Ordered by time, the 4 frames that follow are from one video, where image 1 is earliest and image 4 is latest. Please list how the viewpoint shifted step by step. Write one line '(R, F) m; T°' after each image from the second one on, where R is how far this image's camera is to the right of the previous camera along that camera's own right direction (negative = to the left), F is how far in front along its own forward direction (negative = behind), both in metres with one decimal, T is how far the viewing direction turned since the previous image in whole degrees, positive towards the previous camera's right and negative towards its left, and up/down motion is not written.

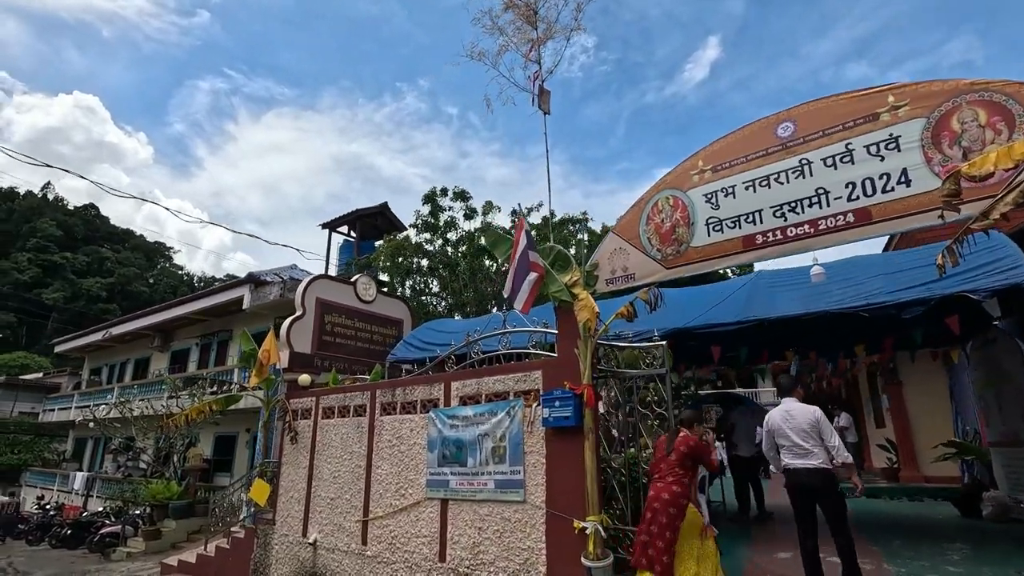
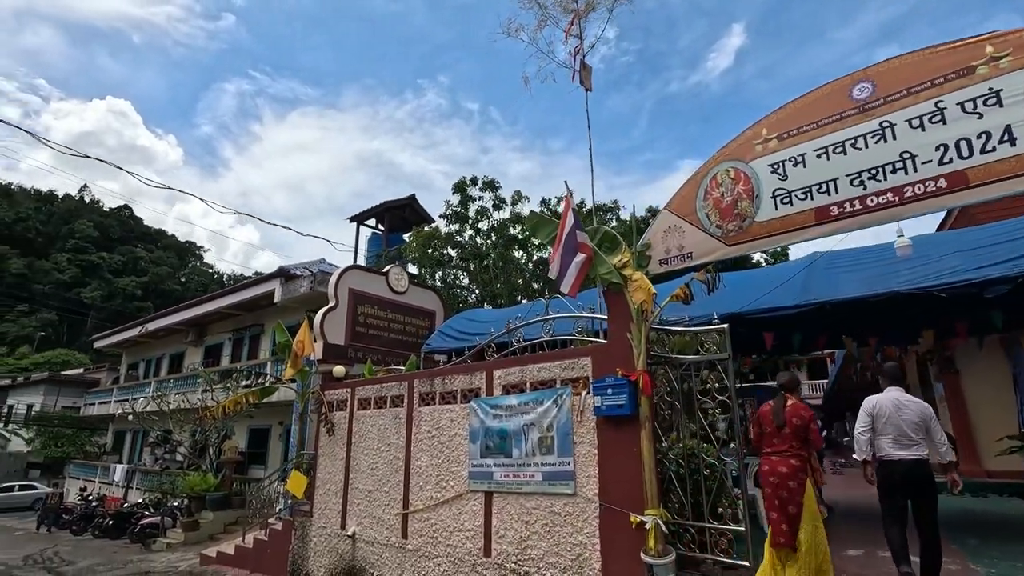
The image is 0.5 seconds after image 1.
(-0.3, +0.3) m; -2°
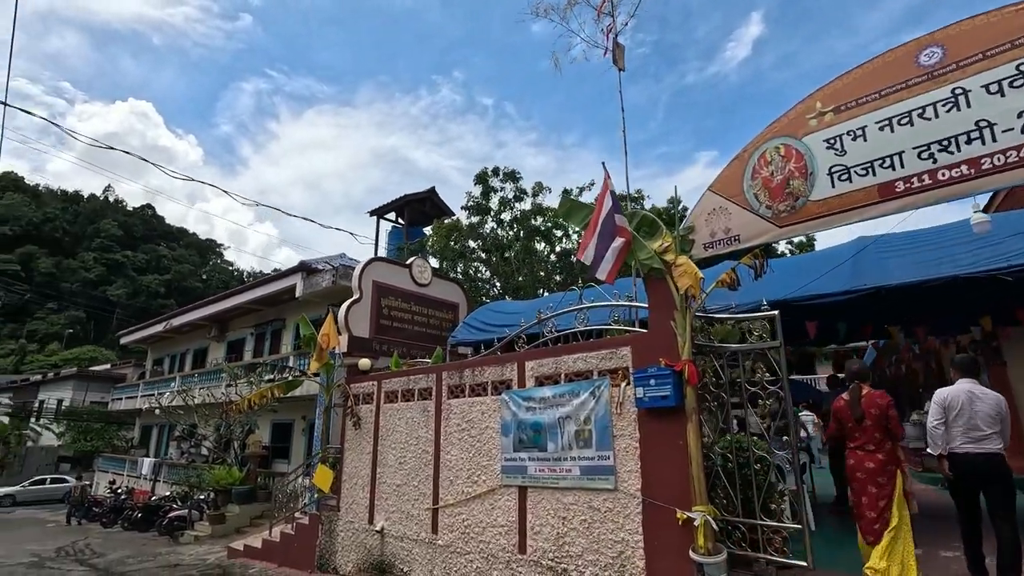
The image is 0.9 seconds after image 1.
(-0.2, +0.2) m; -2°
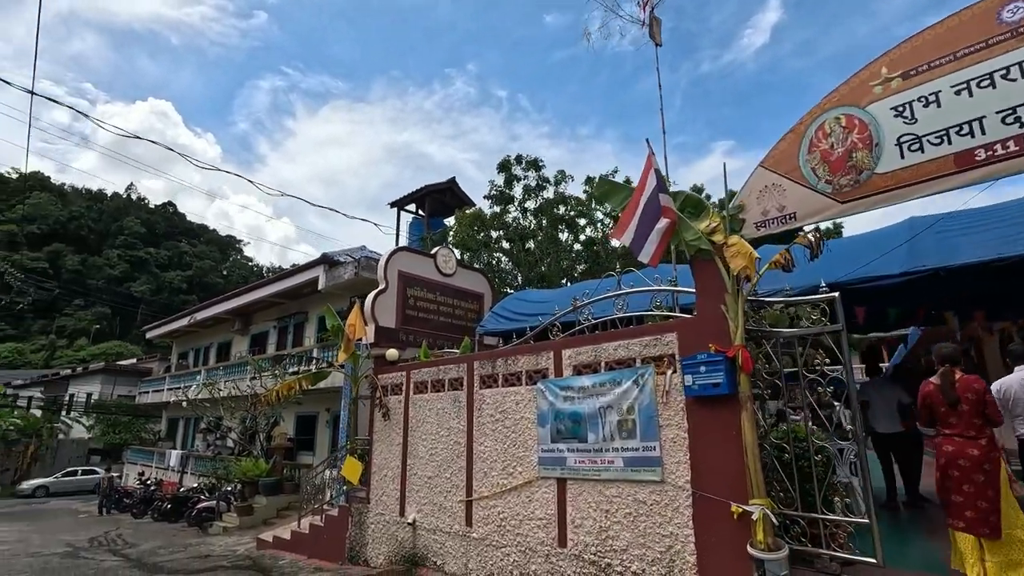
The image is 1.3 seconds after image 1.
(-0.2, +0.2) m; -2°
